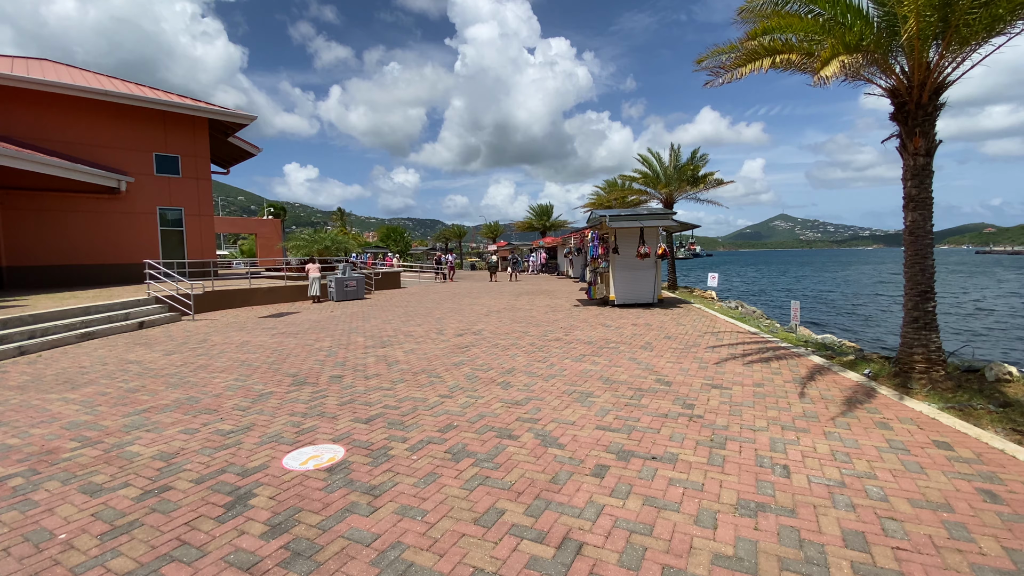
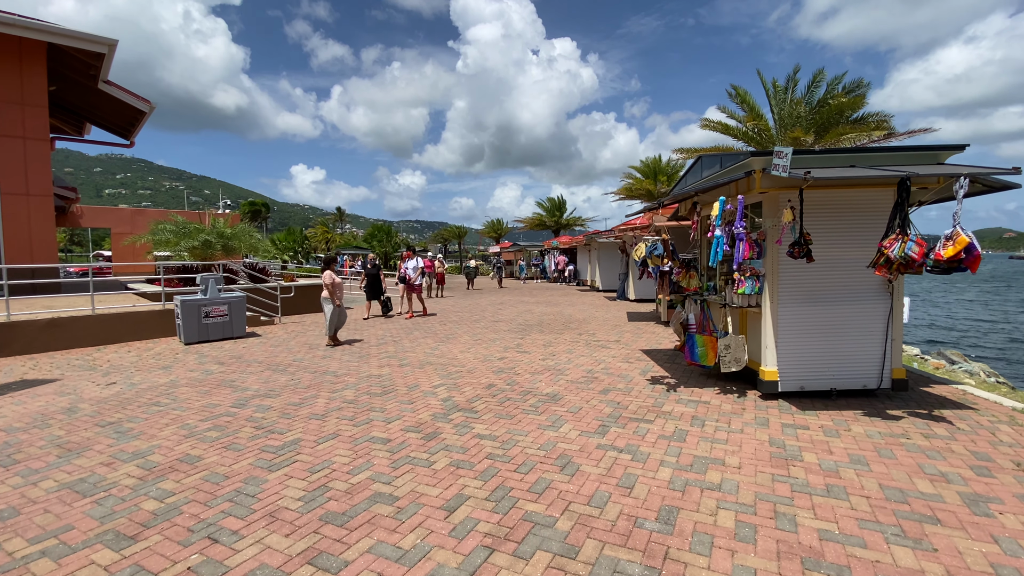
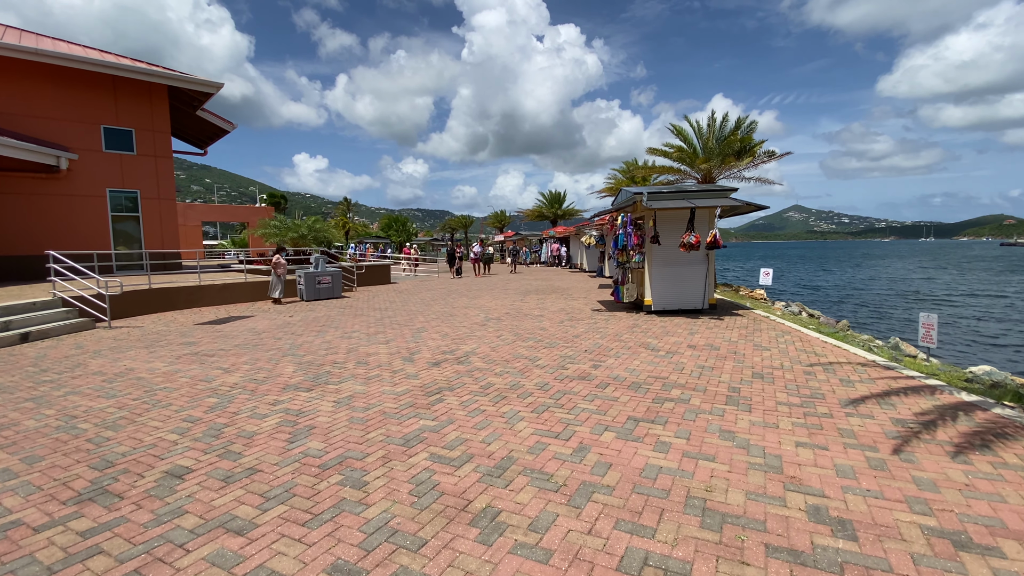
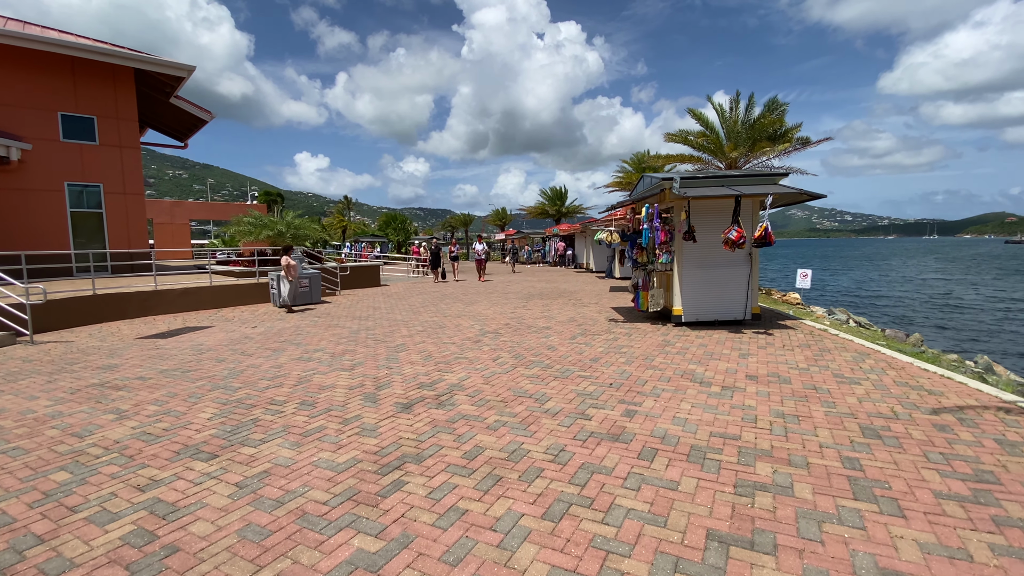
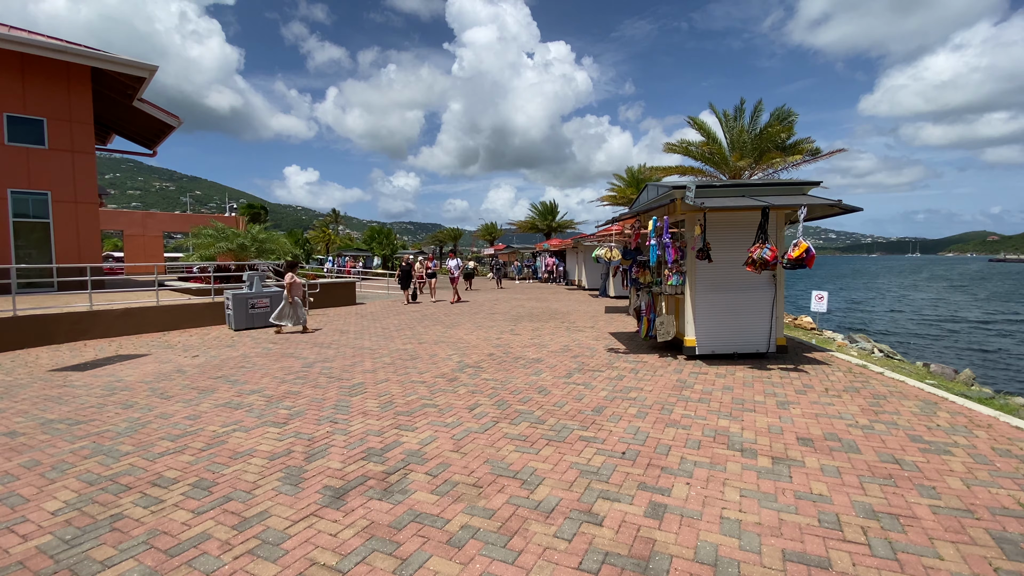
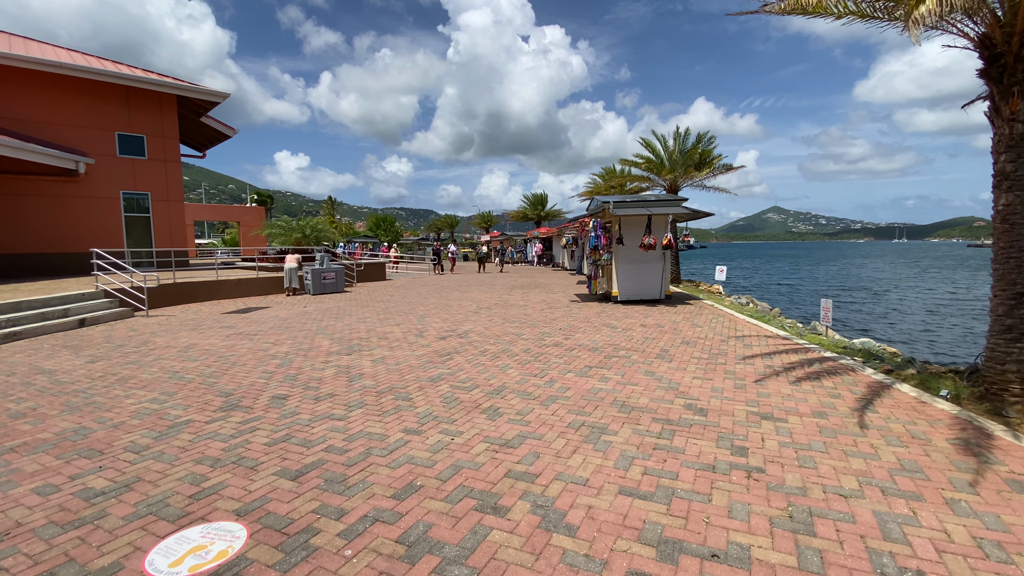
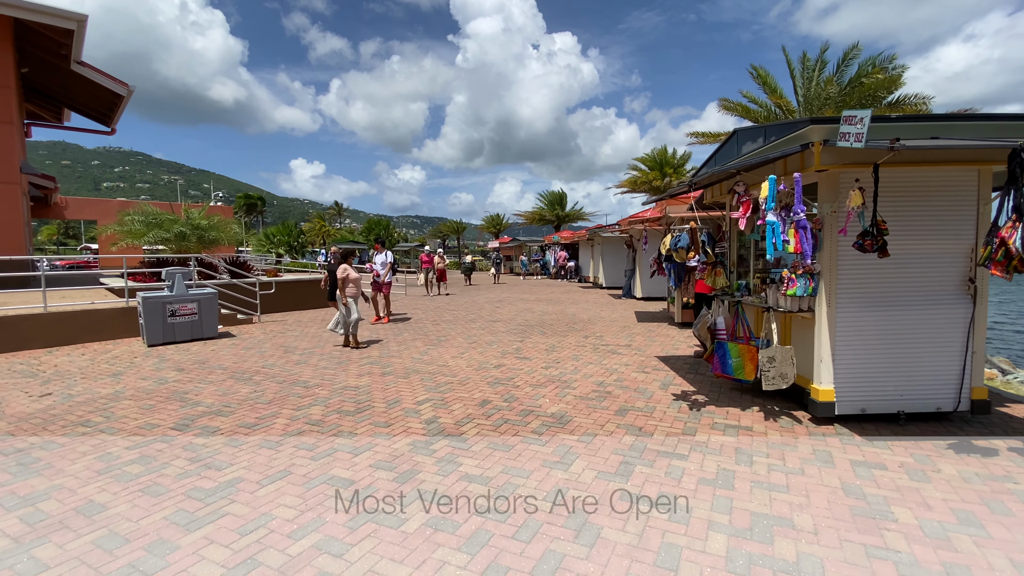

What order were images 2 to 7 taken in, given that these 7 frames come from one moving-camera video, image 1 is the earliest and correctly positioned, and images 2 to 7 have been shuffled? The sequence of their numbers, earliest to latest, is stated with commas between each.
6, 3, 4, 5, 2, 7
